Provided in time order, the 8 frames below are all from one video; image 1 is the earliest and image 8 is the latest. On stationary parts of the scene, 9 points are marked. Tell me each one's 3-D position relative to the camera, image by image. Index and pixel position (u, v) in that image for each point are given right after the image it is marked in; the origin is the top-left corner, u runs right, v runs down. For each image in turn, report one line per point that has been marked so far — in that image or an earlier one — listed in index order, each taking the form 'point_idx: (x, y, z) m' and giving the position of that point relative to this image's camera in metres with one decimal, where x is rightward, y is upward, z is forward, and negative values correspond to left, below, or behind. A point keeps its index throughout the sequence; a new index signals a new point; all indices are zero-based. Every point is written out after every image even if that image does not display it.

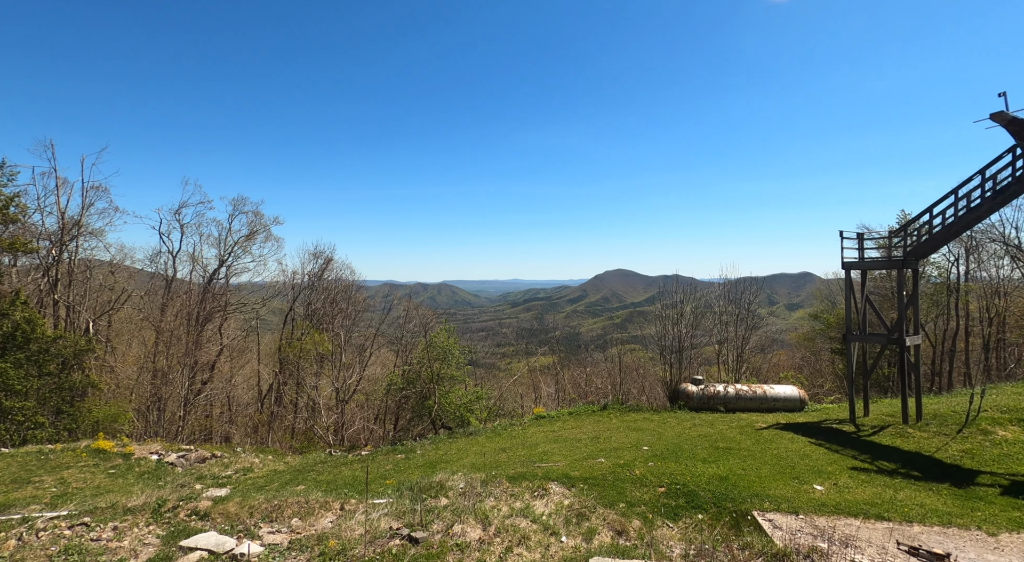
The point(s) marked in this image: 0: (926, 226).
0: (+11.2, +1.4, +14.6) m
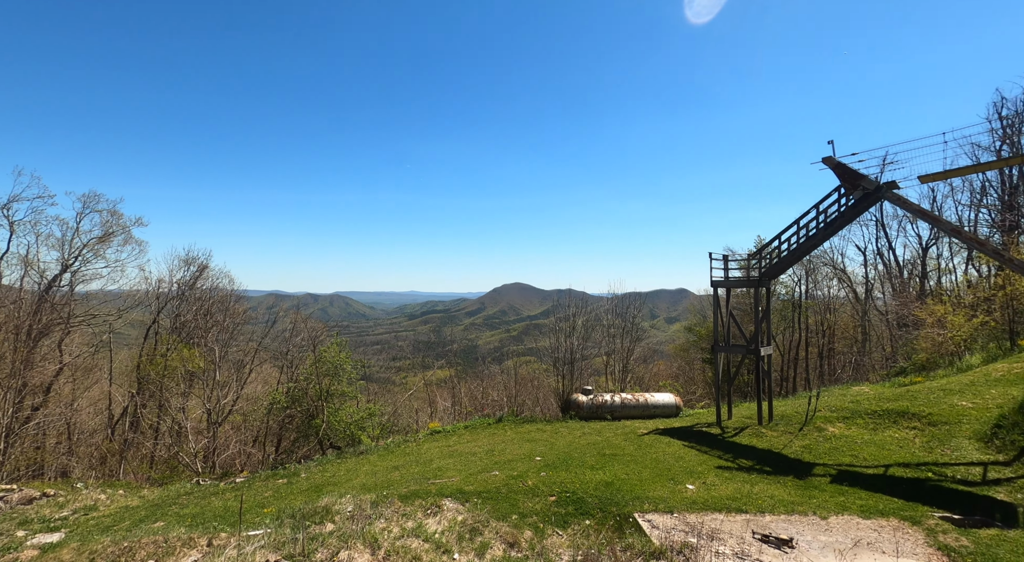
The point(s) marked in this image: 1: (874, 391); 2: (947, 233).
0: (+8.2, +0.9, +17.1) m
1: (+12.9, -3.9, +20.0) m
2: (+11.4, +1.2, +14.8) m
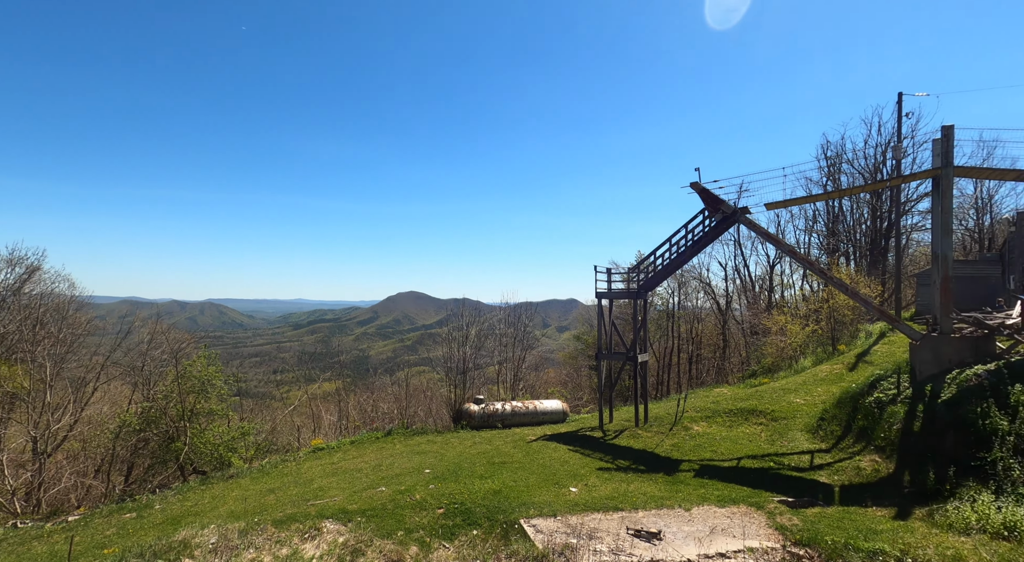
0: (+4.7, +0.5, +18.8) m
1: (+8.8, -4.4, +22.5) m
2: (+8.3, +0.8, +17.2) m
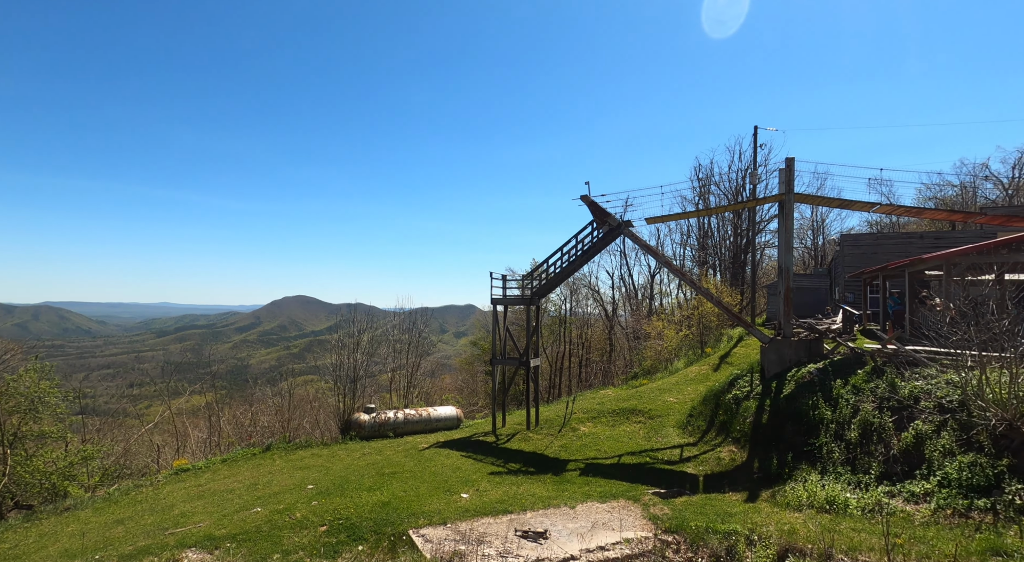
0: (+1.2, +0.3, +19.7) m
1: (+4.4, -4.7, +24.0) m
2: (+5.0, +0.5, +18.7) m
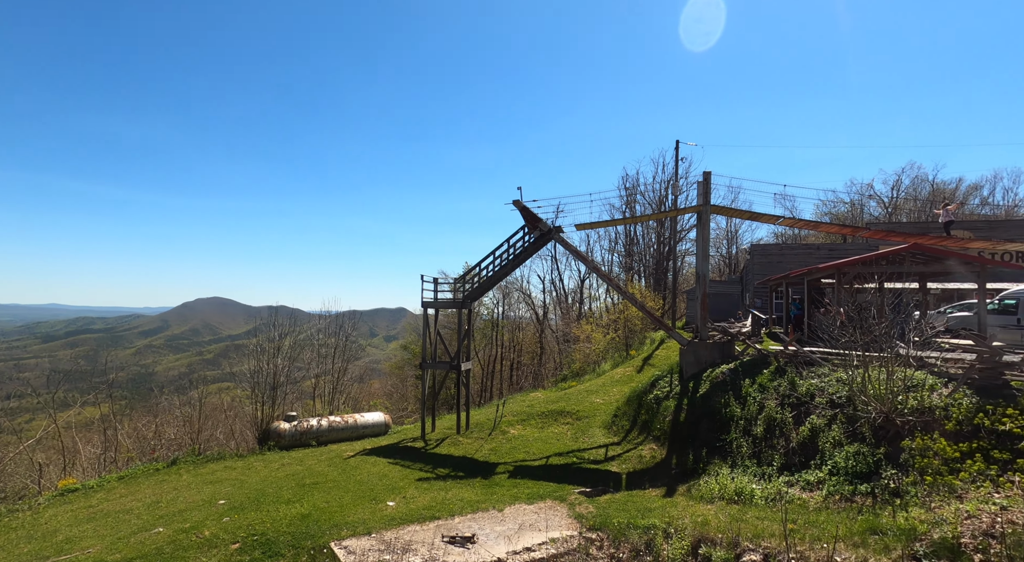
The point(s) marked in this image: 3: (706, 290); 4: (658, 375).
0: (-1.2, +0.2, +19.9) m
1: (+1.4, -4.9, +24.4) m
2: (+2.7, +0.4, +19.3) m
3: (+4.7, -0.2, +13.6) m
4: (+4.4, -2.9, +17.2) m
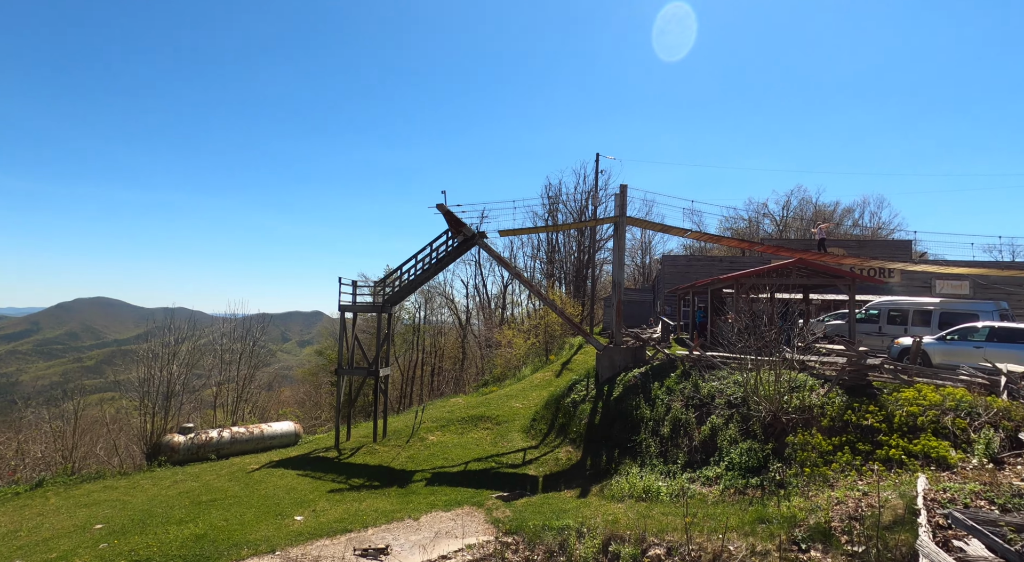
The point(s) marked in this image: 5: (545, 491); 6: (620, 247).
0: (-3.9, +0.1, +19.7) m
1: (-2.1, -5.1, +24.4) m
2: (+0.1, +0.2, +19.6) m
3: (+2.8, -0.4, +14.2) m
4: (+2.0, -3.1, +17.7) m
5: (+0.7, -4.7, +12.7) m
6: (+2.8, +0.9, +14.3) m
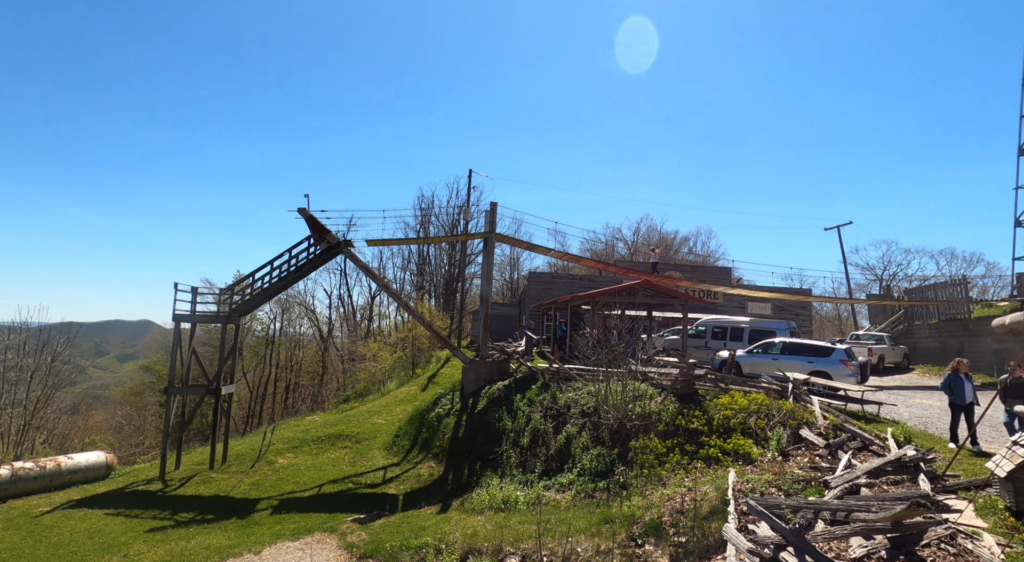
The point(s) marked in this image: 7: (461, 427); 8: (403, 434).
0: (-8.3, -0.1, +18.4) m
1: (-7.7, -5.5, +23.3) m
2: (-4.4, -0.2, +19.3) m
3: (-0.6, -0.8, +14.6) m
4: (-2.2, -3.5, +17.7) m
5: (-2.4, -5.0, +12.5) m
6: (-0.6, +0.5, +14.7) m
7: (-1.3, -3.8, +14.7) m
8: (-3.2, -4.5, +17.0) m
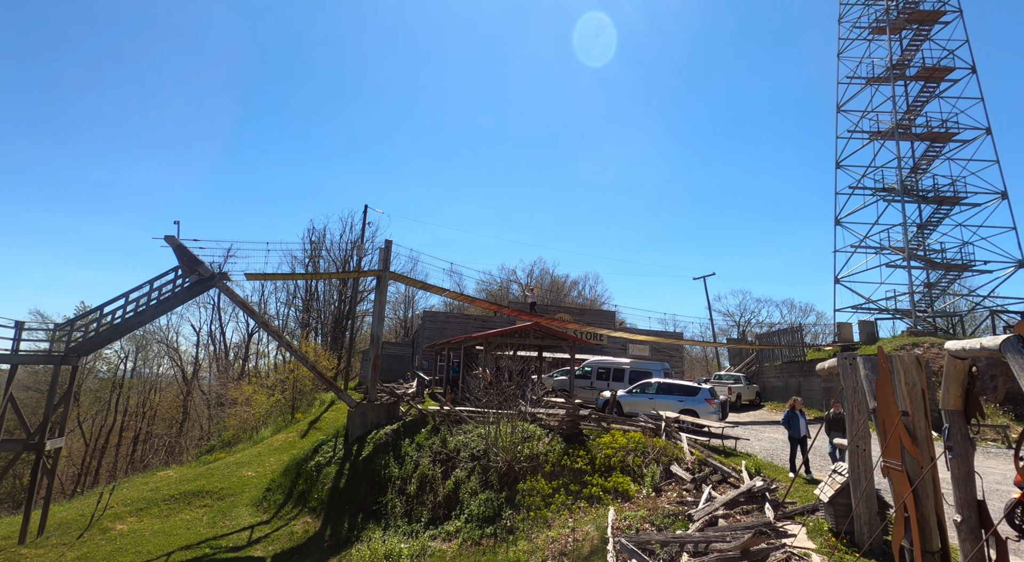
0: (-11.5, -1.1, +16.5) m
1: (-12.0, -6.8, +21.0) m
2: (-7.9, -1.4, +18.0) m
3: (-3.3, -1.8, +14.1) m
4: (-5.5, -4.6, +16.7) m
5: (-4.8, -5.7, +11.4) m
6: (-3.3, -0.5, +14.3) m
7: (-4.0, -4.7, +13.8) m
8: (-6.4, -5.6, +15.7) m
